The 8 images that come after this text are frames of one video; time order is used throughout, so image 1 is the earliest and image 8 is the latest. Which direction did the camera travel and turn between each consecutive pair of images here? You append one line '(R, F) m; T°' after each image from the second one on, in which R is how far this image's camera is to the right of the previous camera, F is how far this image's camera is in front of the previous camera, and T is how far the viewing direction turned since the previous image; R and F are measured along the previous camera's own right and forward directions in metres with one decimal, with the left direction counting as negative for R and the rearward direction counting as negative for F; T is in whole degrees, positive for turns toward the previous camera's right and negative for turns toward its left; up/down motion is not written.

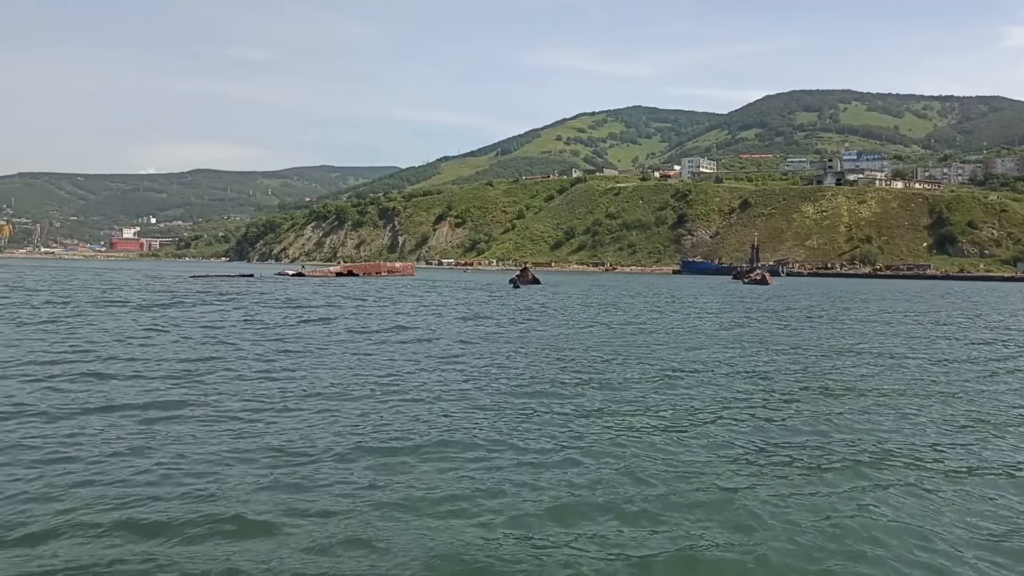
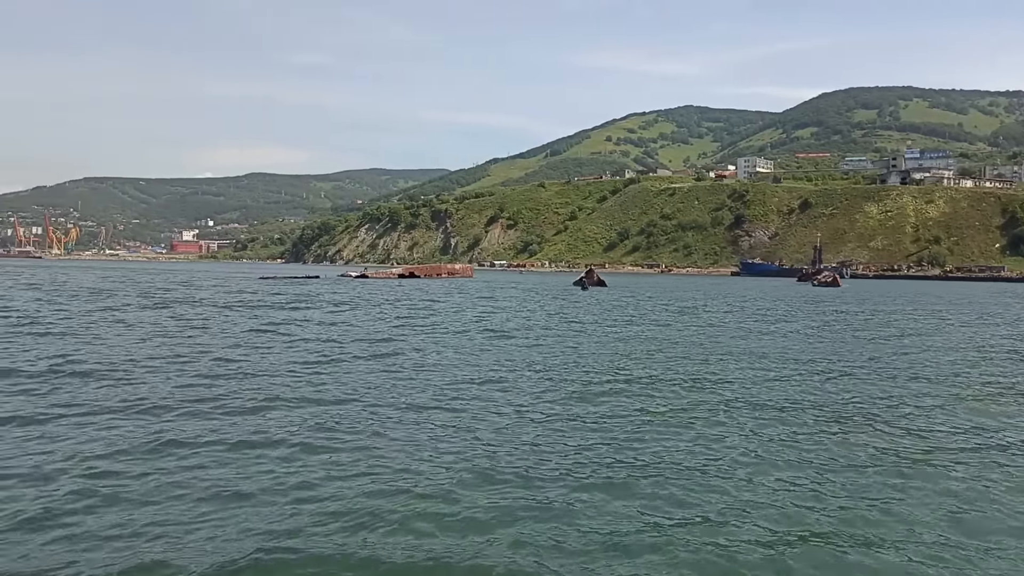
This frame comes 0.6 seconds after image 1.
(-1.4, +0.3) m; -4°
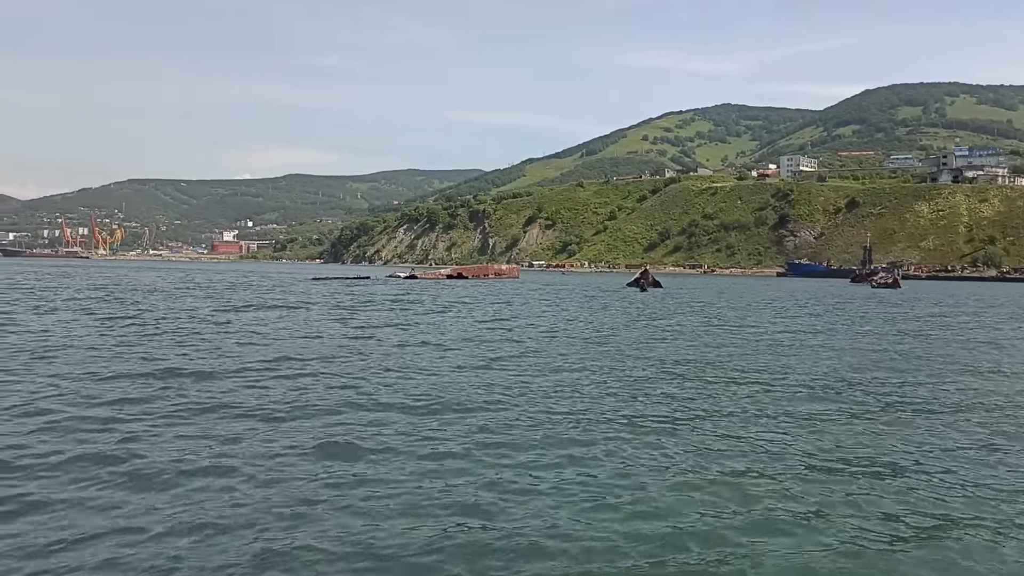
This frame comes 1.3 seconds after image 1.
(-1.6, +0.4) m; -2°
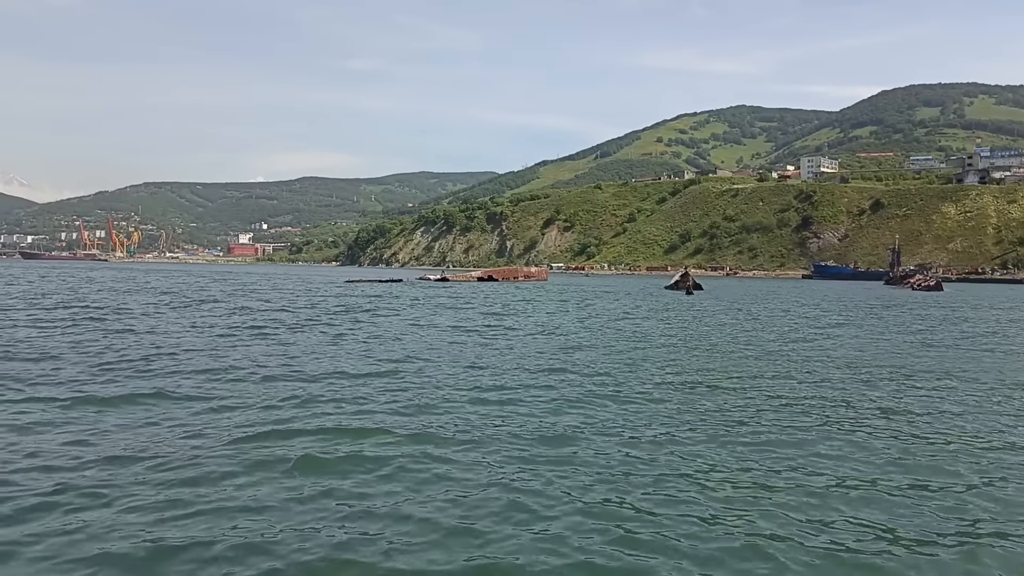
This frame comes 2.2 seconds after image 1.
(-2.0, +0.7) m; -1°
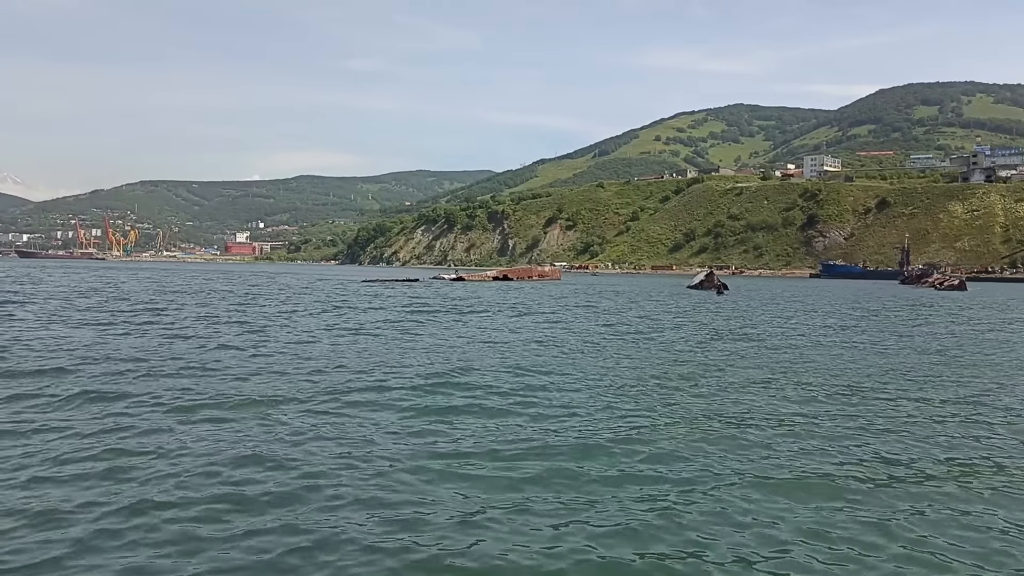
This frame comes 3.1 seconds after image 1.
(-2.0, +0.9) m; 0°
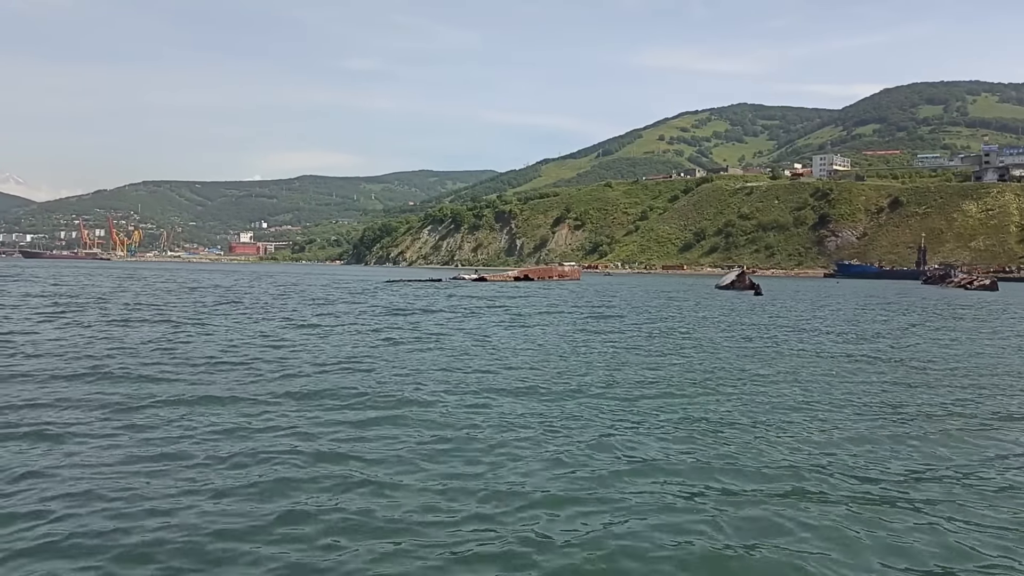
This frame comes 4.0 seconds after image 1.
(-2.0, +0.7) m; 0°
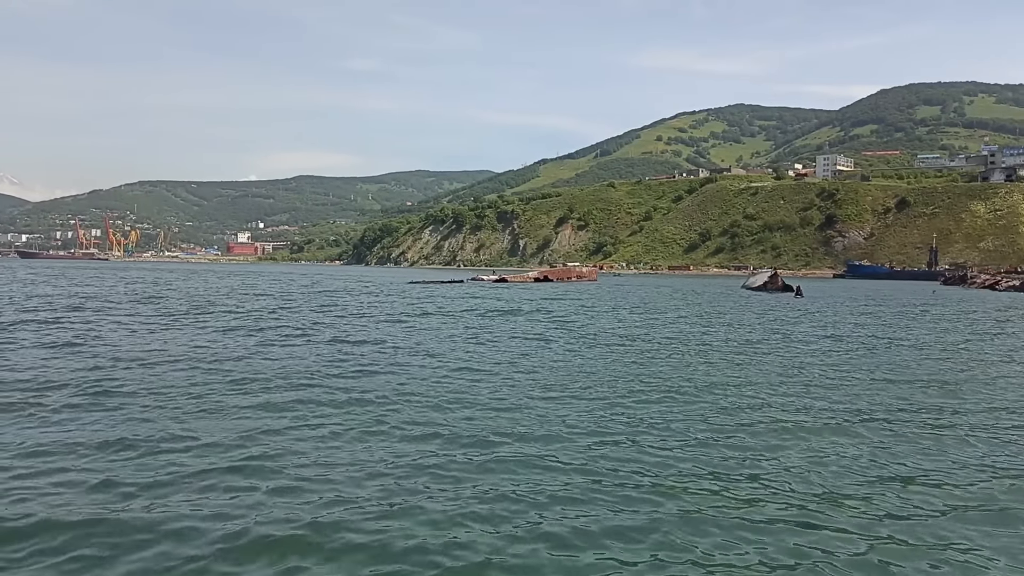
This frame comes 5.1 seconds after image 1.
(-2.5, +0.9) m; 0°
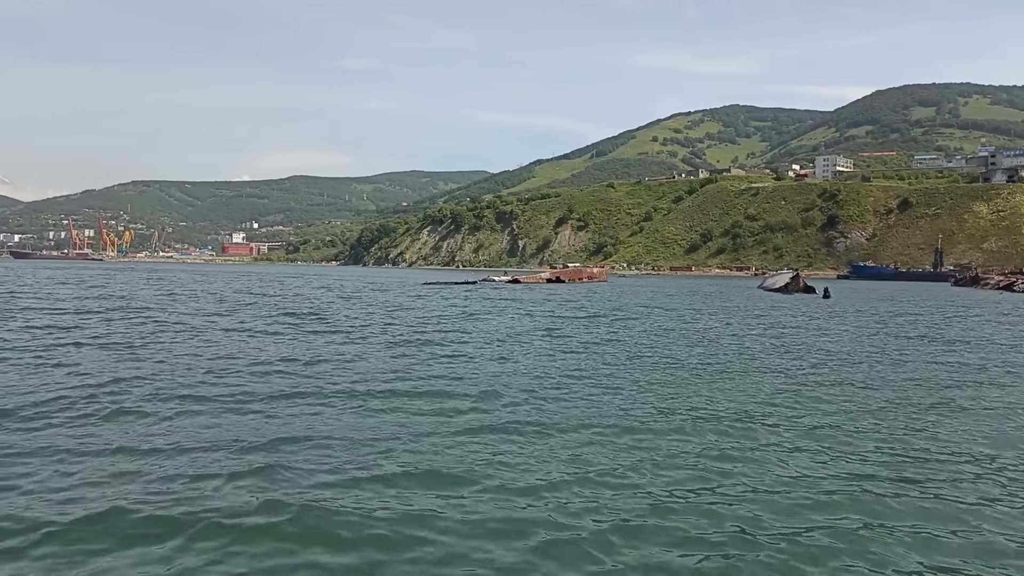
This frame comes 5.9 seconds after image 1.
(-1.8, +0.8) m; +1°
